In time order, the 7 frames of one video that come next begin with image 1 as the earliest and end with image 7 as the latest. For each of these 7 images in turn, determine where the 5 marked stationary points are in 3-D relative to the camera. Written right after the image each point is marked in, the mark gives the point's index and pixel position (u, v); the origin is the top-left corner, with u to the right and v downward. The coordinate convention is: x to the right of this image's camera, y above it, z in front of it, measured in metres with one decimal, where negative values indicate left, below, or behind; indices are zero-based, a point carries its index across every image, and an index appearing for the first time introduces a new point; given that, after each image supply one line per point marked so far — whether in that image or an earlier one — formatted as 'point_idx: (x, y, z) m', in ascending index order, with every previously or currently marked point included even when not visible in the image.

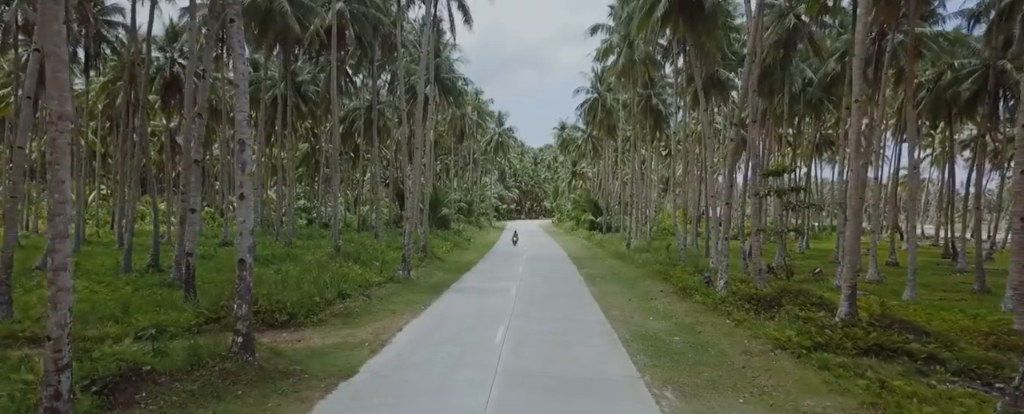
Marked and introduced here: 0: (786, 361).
0: (+4.0, -2.2, +8.3) m
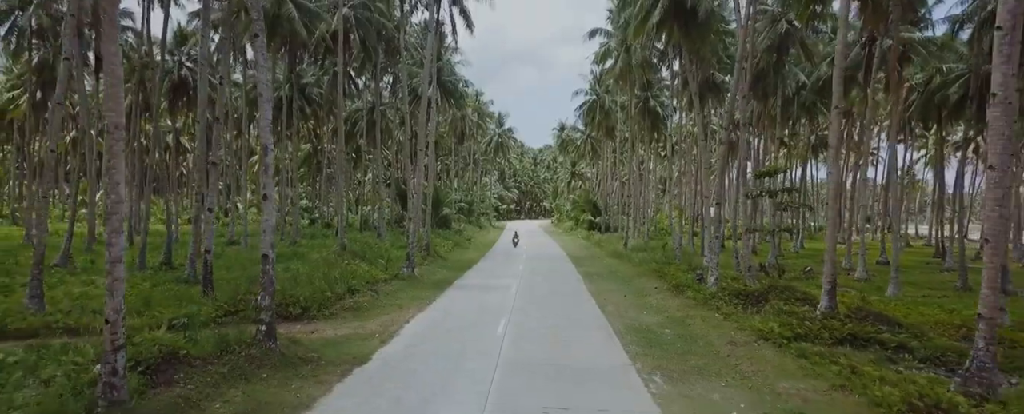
0: (+4.0, -2.2, +8.9) m
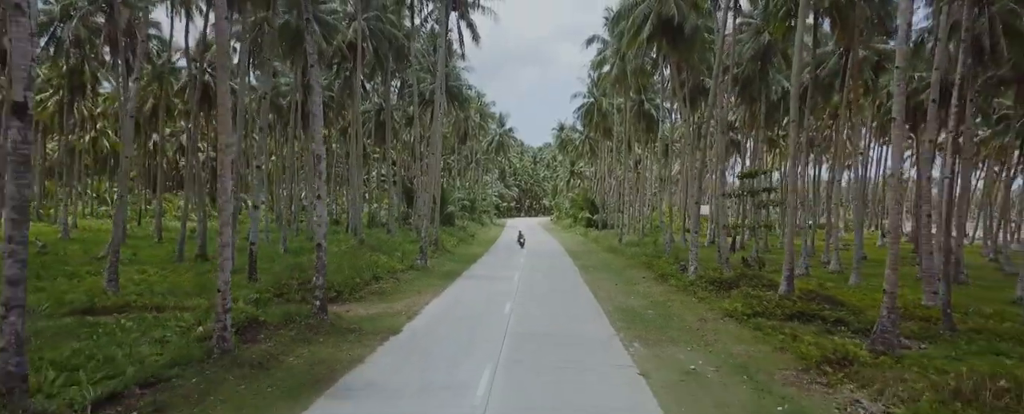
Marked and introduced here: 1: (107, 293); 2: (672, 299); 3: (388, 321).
0: (+4.1, -2.2, +10.8) m
1: (-8.6, -1.8, +12.1) m
2: (+3.8, -2.2, +13.6) m
3: (-2.4, -2.2, +11.3) m
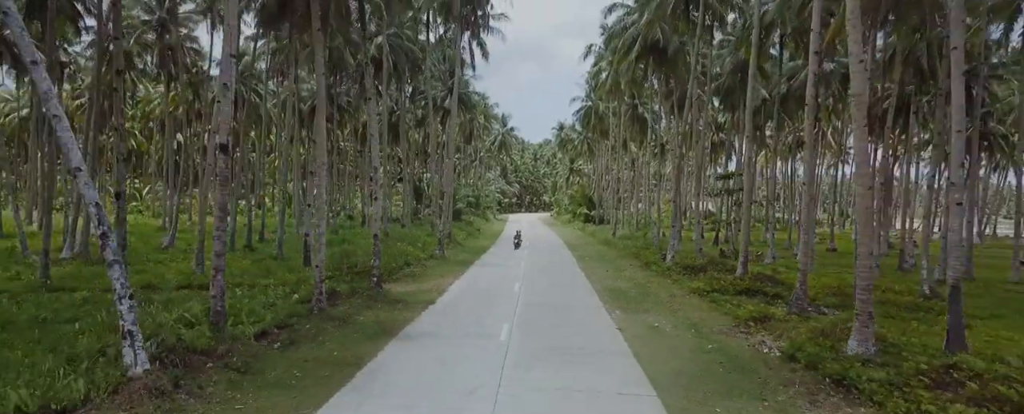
0: (+4.4, -2.2, +13.8) m
1: (-8.4, -1.7, +15.1) m
2: (+4.1, -2.1, +16.6) m
3: (-2.2, -2.2, +14.3) m
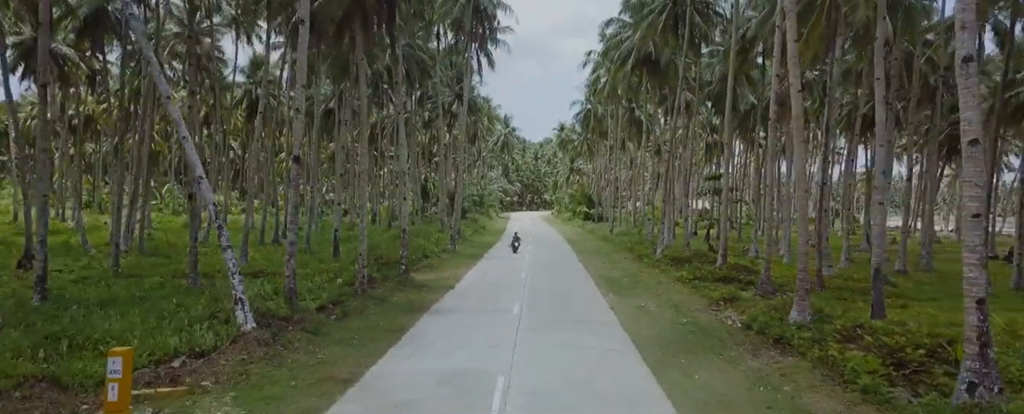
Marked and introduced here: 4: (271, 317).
0: (+4.6, -2.2, +15.8) m
1: (-8.2, -1.7, +17.1) m
2: (+4.3, -2.1, +18.7) m
3: (-2.0, -2.2, +16.4) m
4: (-3.9, -1.8, +9.3) m
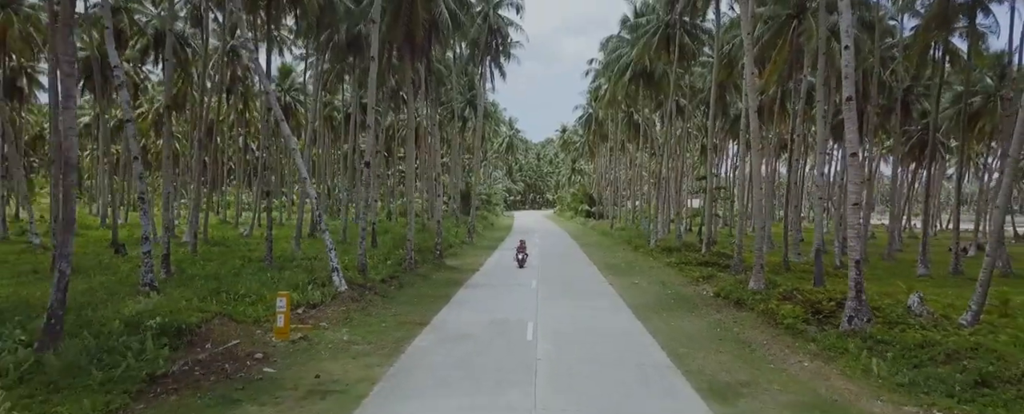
0: (+5.1, -2.0, +18.7) m
1: (-7.7, -1.6, +20.1) m
2: (+4.8, -2.0, +21.6) m
3: (-1.5, -2.0, +19.3) m
4: (-3.4, -1.6, +12.2) m
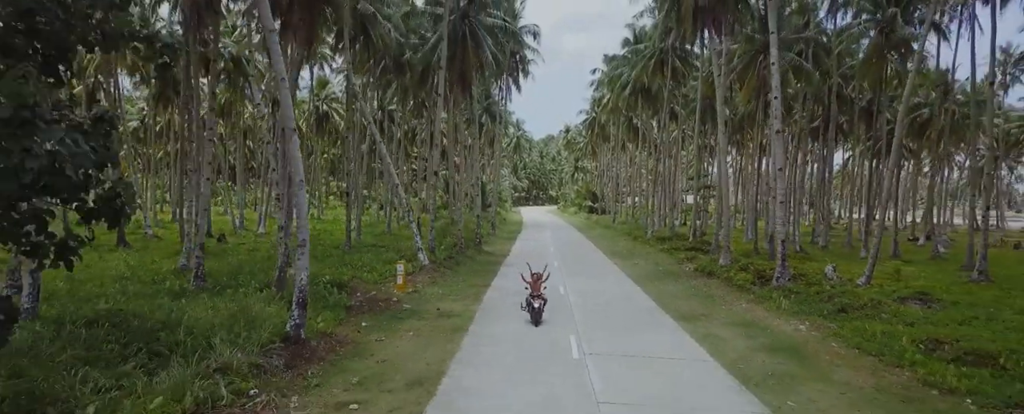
0: (+6.0, -1.9, +23.2) m
1: (-6.7, -1.4, +24.5) m
2: (+5.7, -1.8, +26.0) m
3: (-0.6, -1.9, +23.7) m
4: (-2.5, -1.6, +16.6) m
